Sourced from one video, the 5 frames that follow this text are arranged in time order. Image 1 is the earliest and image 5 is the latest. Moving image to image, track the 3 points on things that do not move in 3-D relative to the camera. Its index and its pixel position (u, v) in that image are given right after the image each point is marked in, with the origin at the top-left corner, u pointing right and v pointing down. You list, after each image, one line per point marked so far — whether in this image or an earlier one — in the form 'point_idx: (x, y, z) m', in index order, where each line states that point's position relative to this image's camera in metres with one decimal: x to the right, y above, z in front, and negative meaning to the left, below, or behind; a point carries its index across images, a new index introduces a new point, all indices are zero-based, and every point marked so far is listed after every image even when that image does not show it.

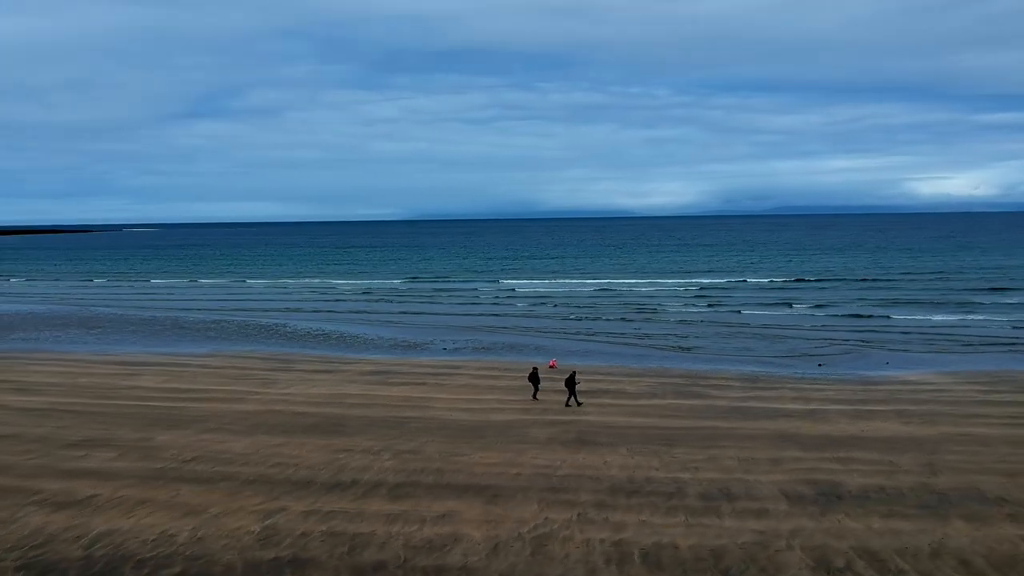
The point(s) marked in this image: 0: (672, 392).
0: (+2.9, -1.9, +18.0) m
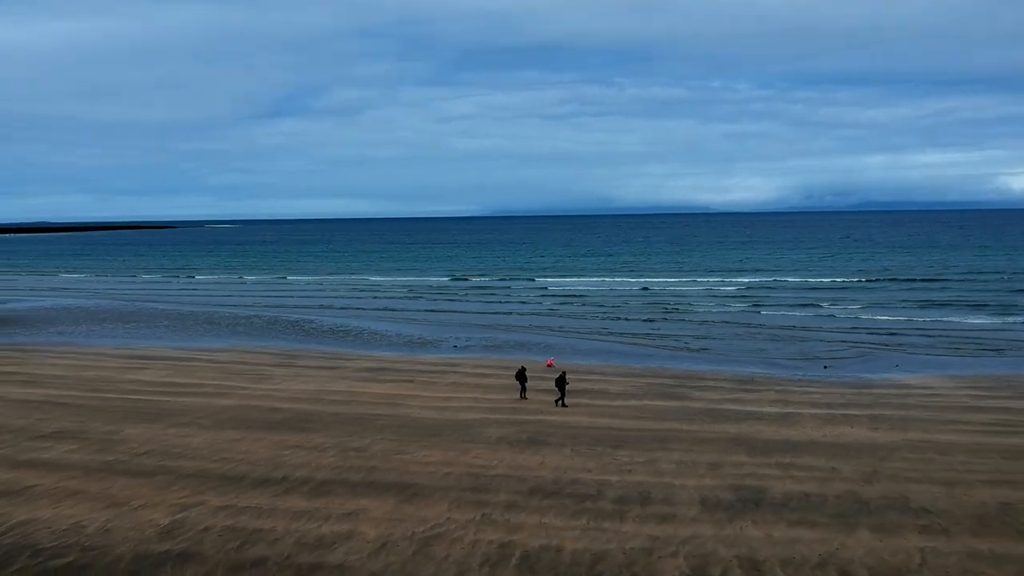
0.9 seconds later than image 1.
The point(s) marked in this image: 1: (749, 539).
0: (+2.5, -1.9, +17.9) m
1: (+2.2, -2.3, +9.3) m
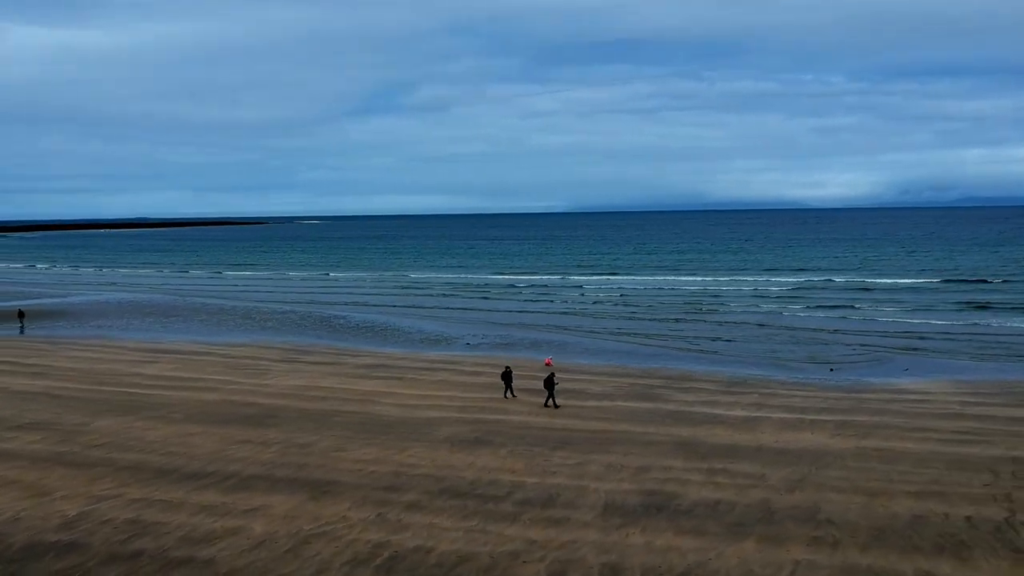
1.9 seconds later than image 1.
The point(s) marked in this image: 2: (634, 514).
0: (+2.1, -1.9, +17.7) m
1: (+1.1, -2.4, +9.1) m
2: (+1.2, -2.3, +10.1) m
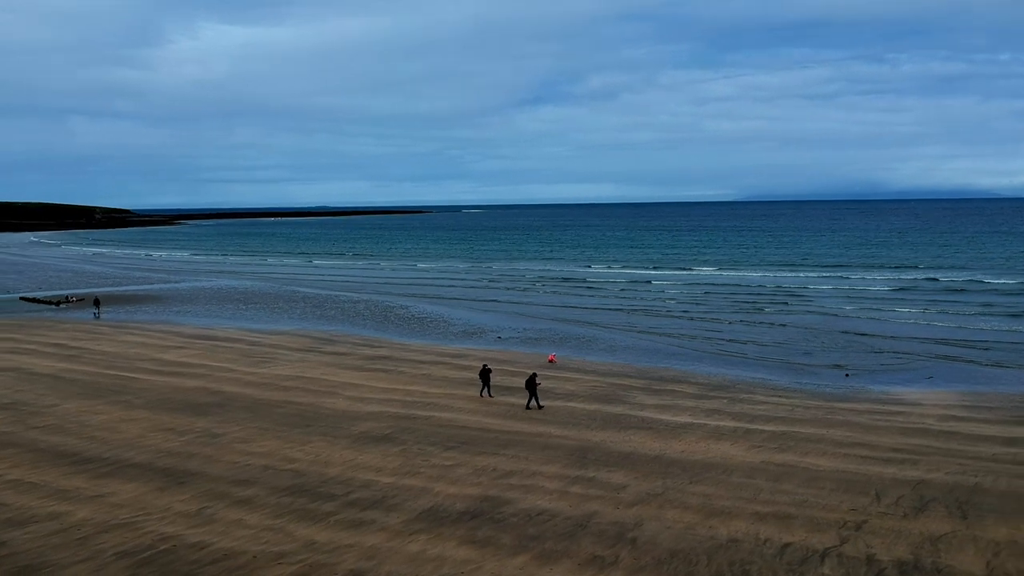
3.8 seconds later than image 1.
0: (+1.5, -1.9, +17.2) m
1: (-1.0, -2.4, +9.0) m
2: (-0.7, -2.3, +10.0) m
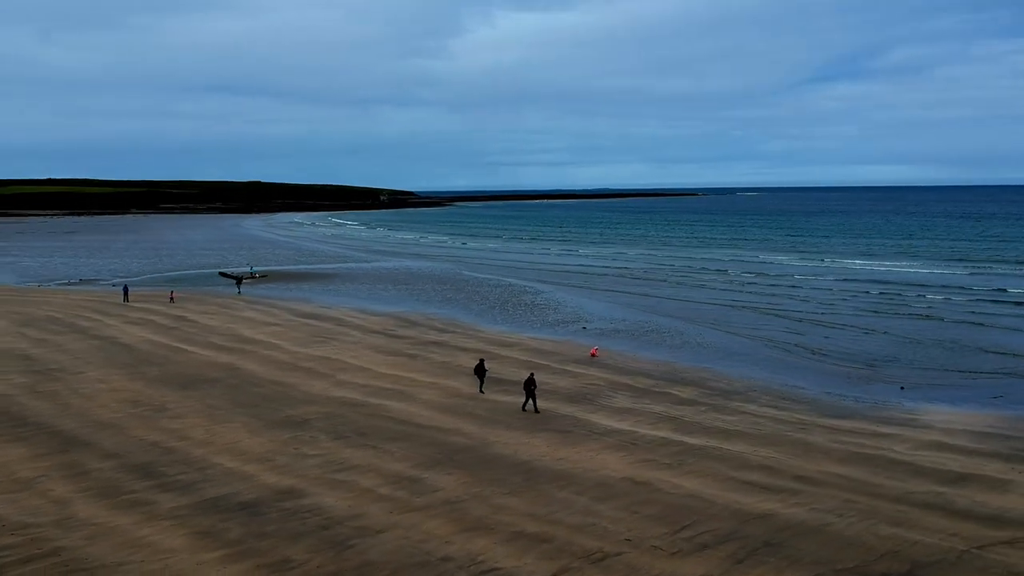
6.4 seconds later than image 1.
0: (+1.1, -1.8, +16.5) m
1: (-3.7, -2.3, +9.4) m
2: (-3.1, -2.3, +10.2) m
